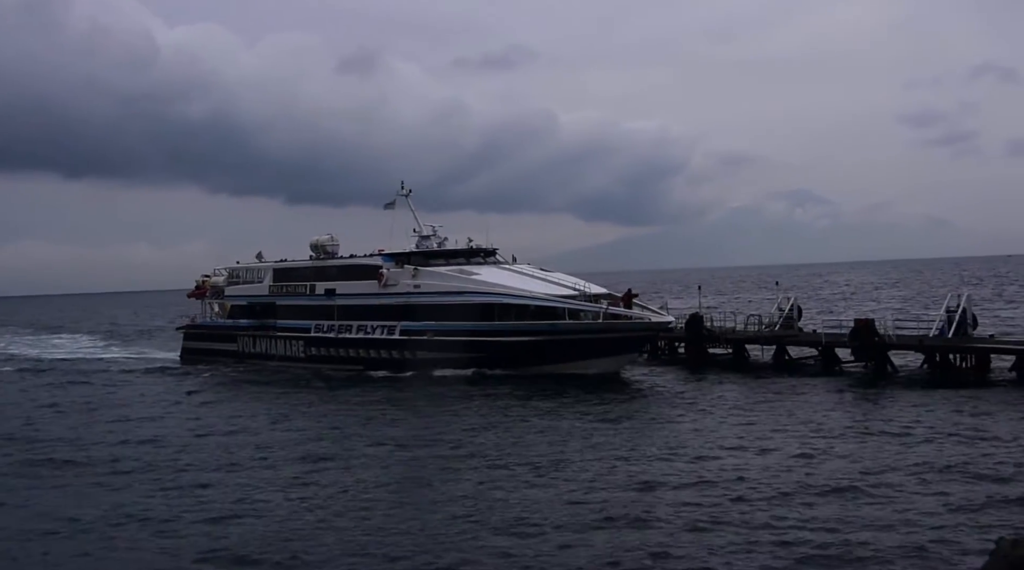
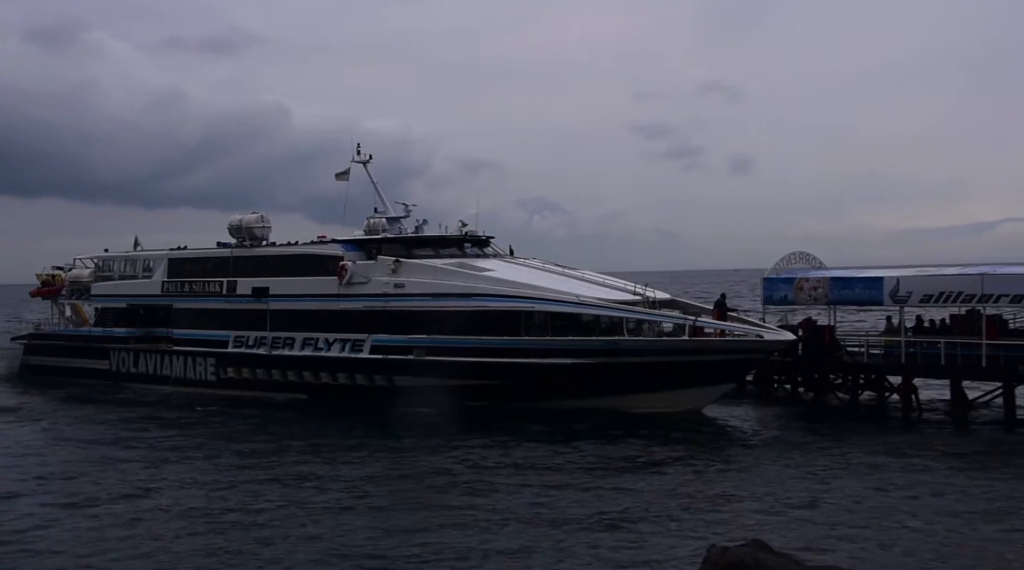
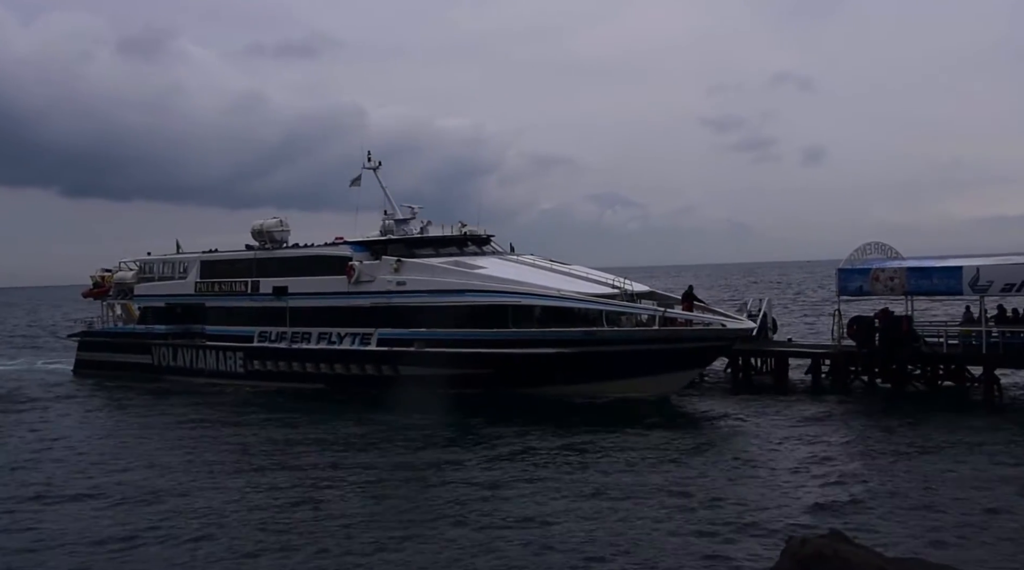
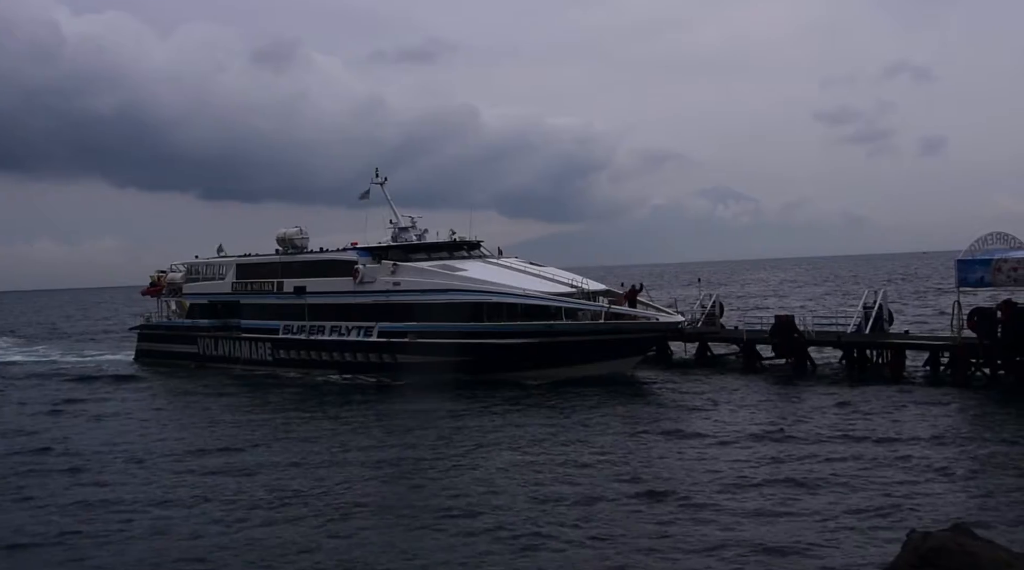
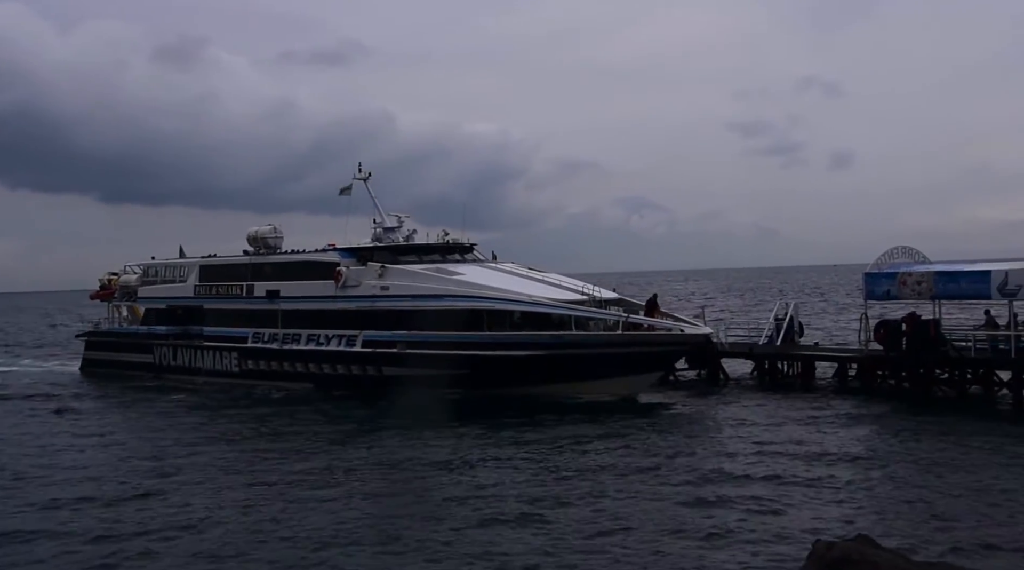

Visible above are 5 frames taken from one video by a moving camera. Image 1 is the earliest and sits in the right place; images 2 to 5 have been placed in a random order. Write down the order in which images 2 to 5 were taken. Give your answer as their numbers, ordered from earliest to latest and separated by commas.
4, 5, 3, 2
